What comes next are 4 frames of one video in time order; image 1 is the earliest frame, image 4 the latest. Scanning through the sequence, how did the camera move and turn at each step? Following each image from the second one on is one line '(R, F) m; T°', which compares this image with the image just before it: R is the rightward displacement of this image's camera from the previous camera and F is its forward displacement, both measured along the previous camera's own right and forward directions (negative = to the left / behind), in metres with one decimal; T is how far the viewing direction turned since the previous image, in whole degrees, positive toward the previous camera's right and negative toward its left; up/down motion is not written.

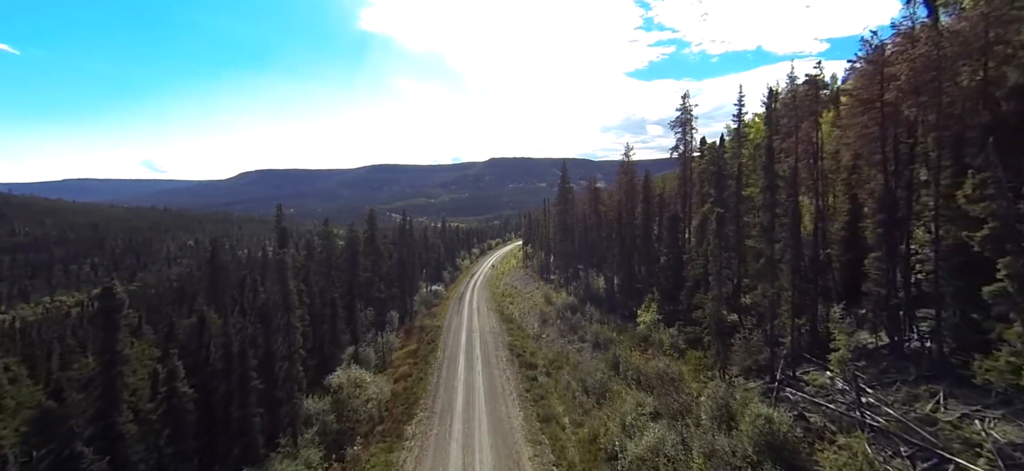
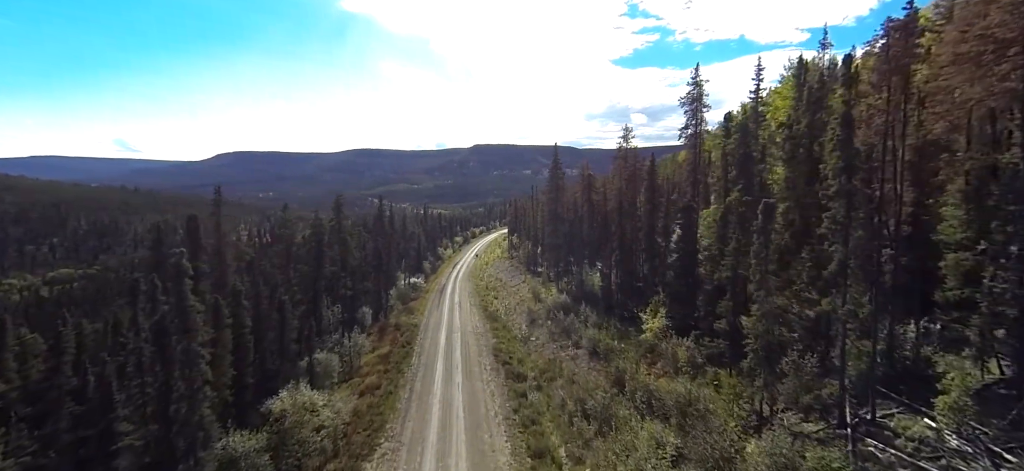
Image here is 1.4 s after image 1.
(-0.2, +6.4) m; +2°
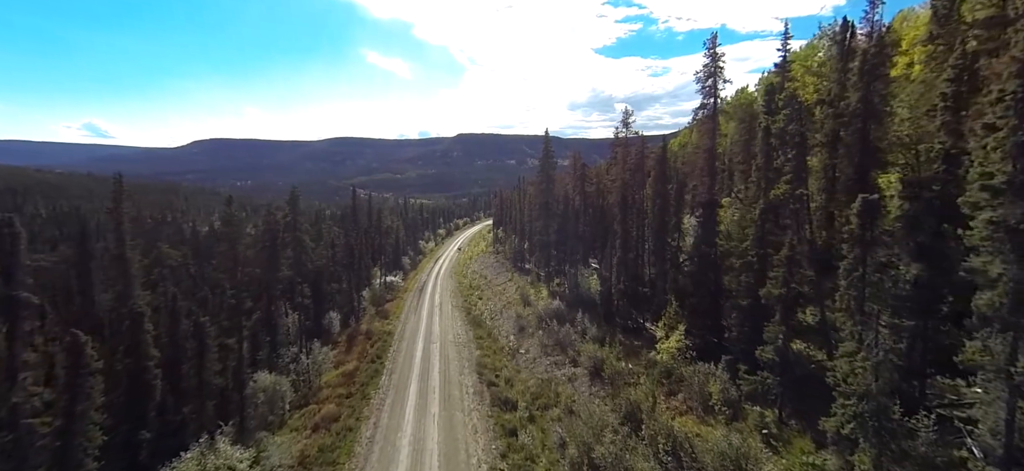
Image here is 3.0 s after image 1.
(-0.1, +6.7) m; +2°
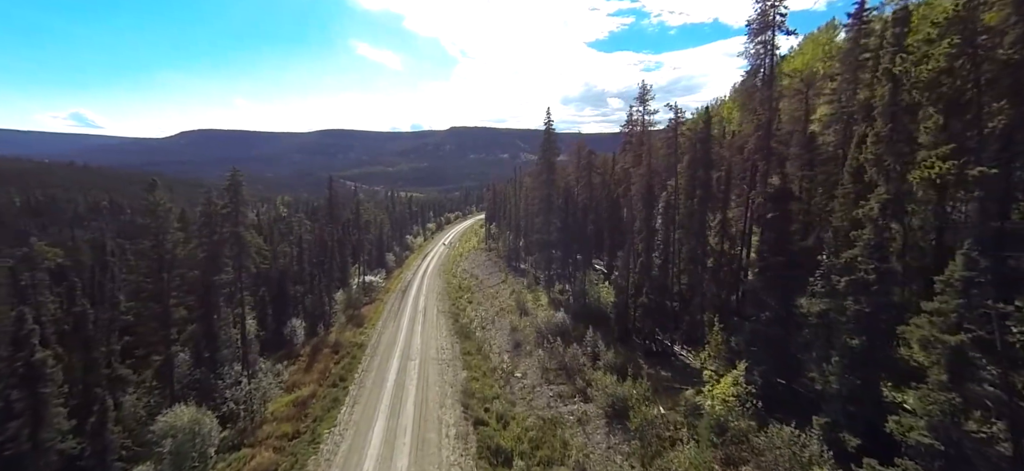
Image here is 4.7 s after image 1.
(-0.1, +8.2) m; +1°
